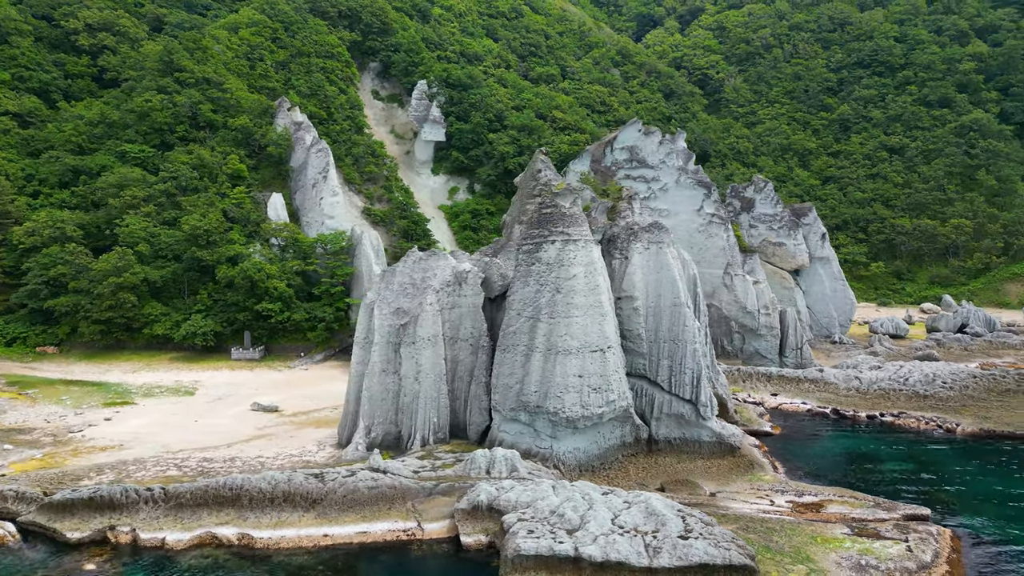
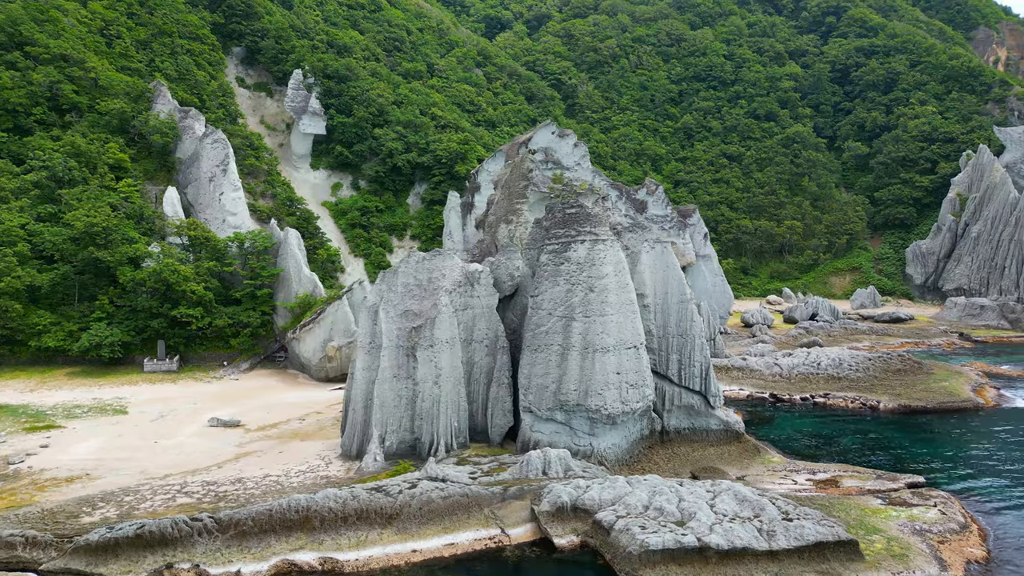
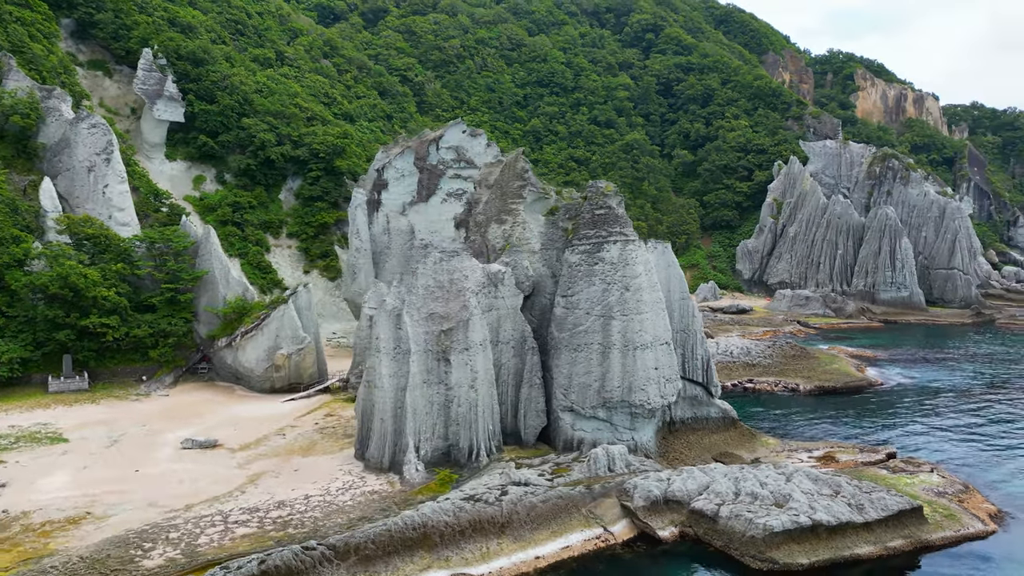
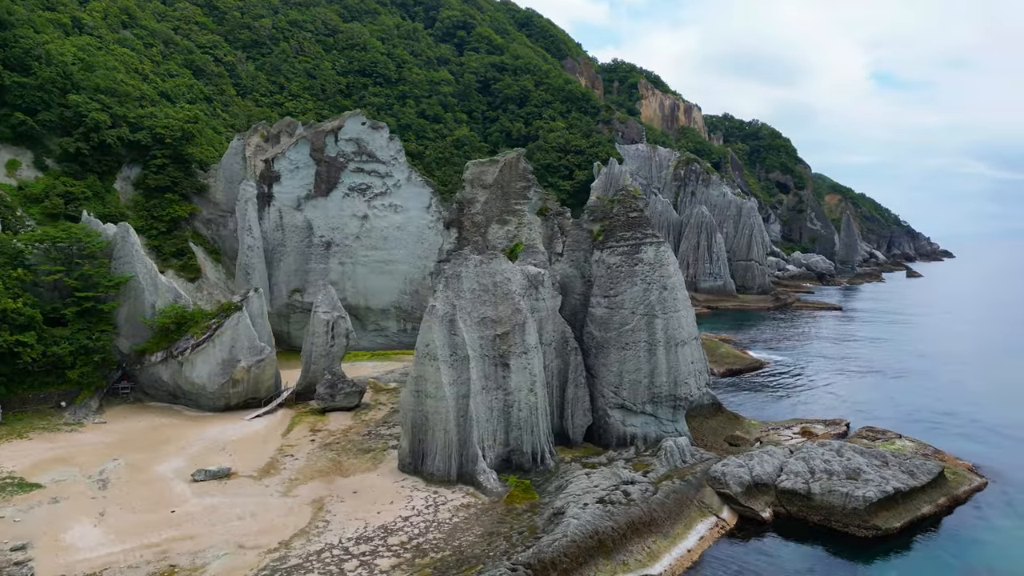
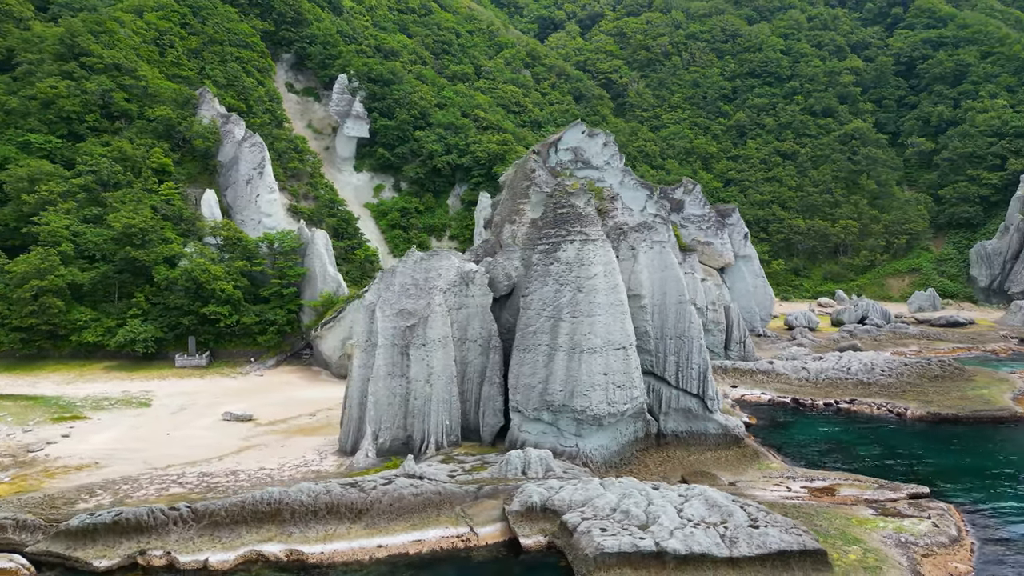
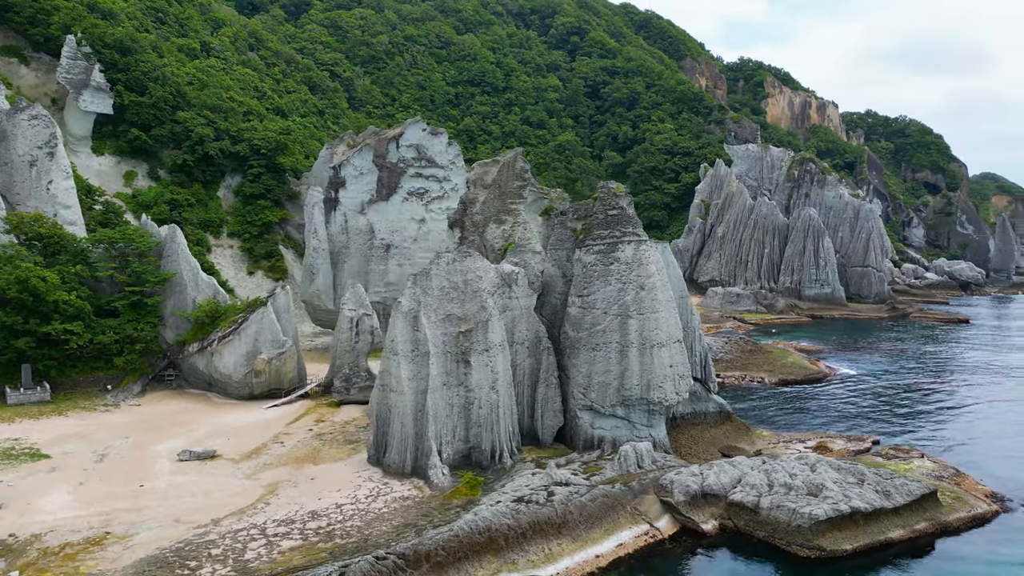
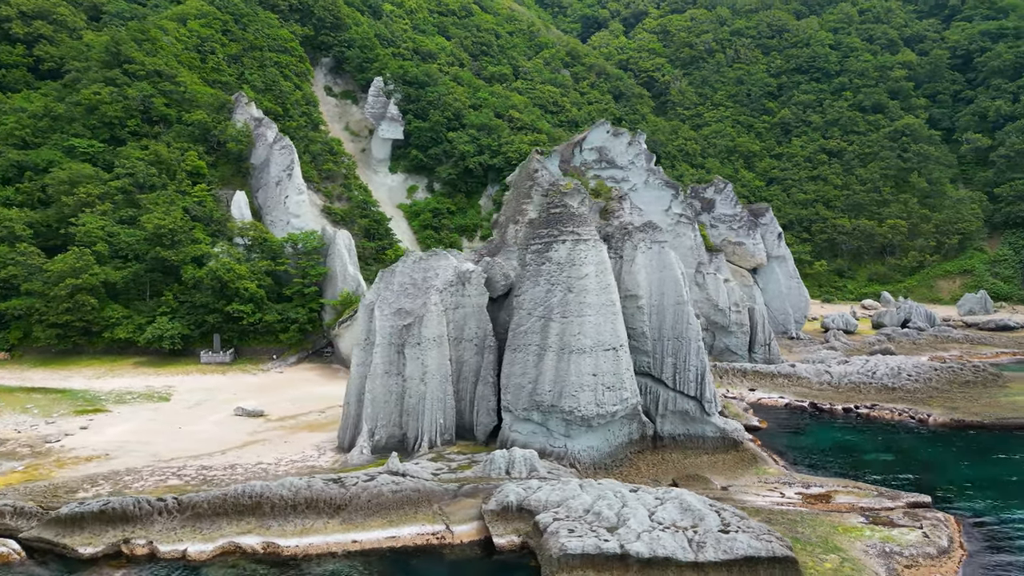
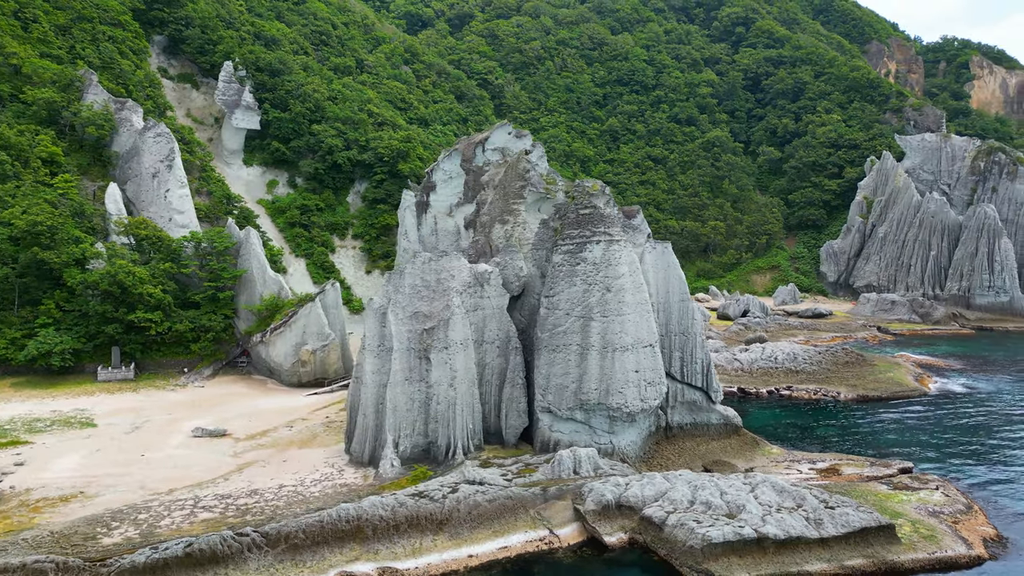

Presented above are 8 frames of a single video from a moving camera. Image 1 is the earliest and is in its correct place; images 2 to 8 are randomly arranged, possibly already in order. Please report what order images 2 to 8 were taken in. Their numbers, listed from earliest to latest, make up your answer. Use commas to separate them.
7, 5, 2, 8, 3, 6, 4
